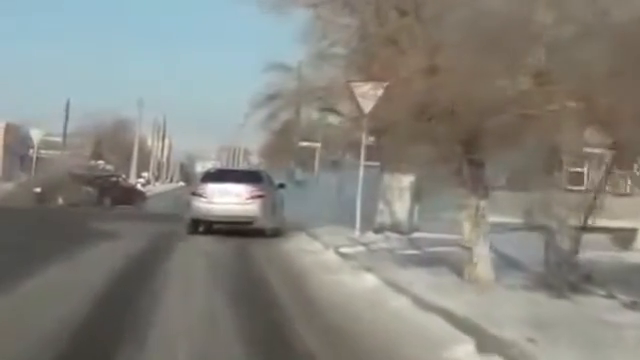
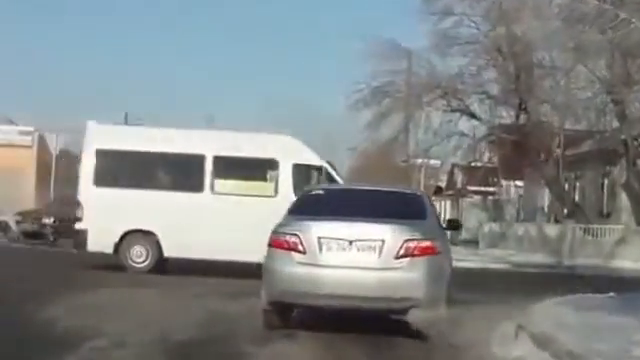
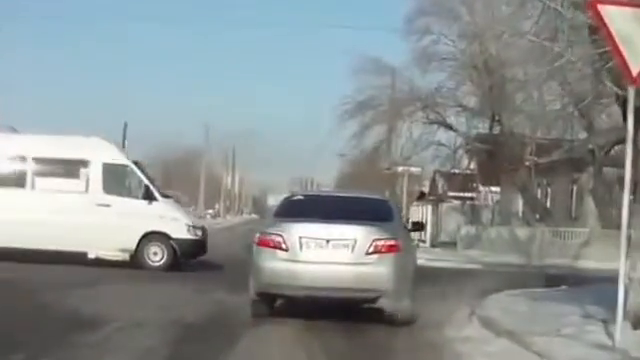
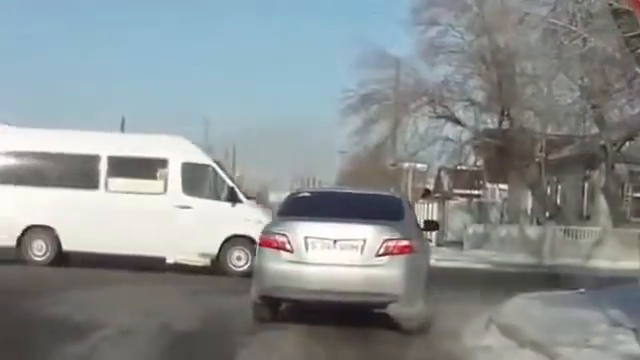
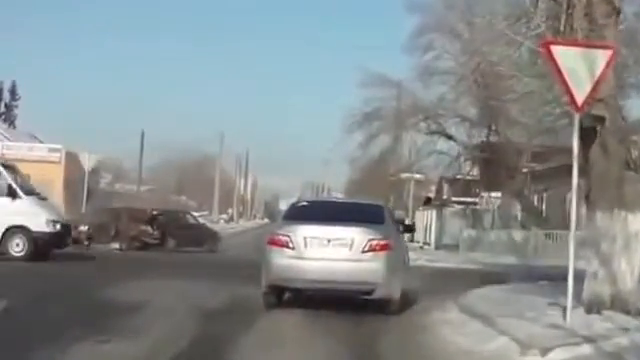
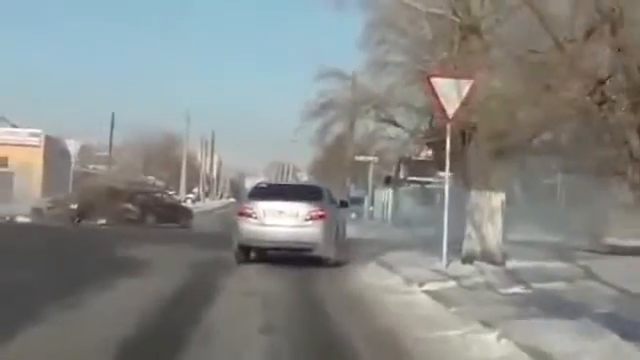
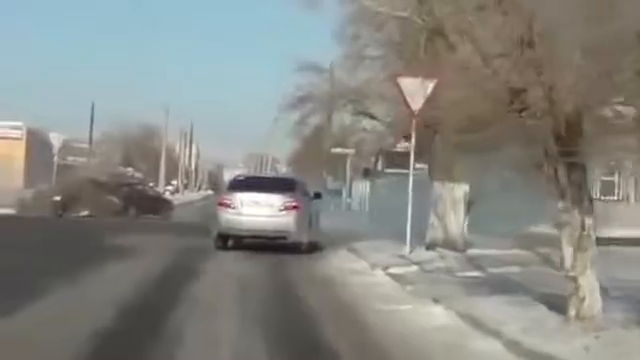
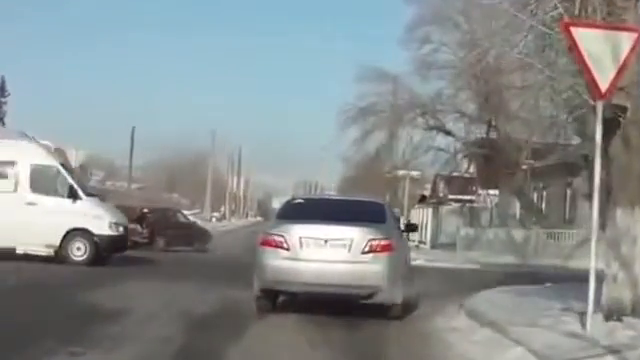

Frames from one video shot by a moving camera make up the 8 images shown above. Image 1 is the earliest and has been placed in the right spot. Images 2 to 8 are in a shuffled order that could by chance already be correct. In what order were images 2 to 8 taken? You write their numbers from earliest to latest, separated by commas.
7, 6, 5, 8, 3, 4, 2
